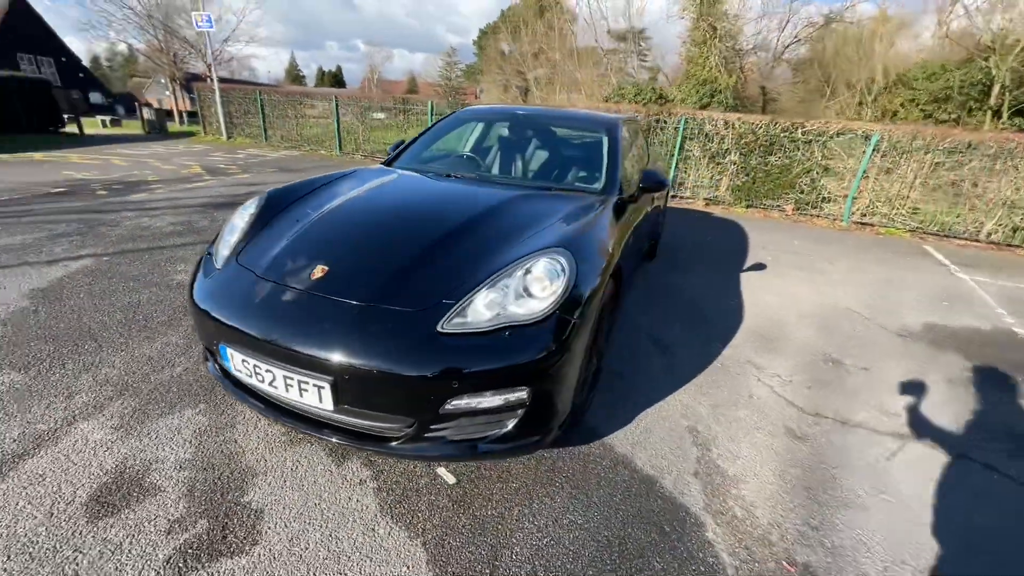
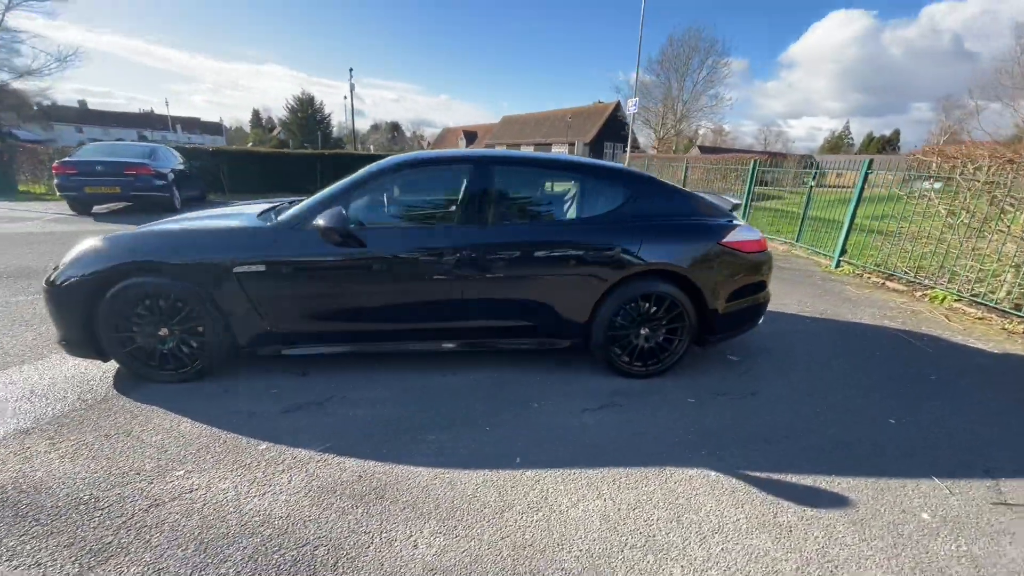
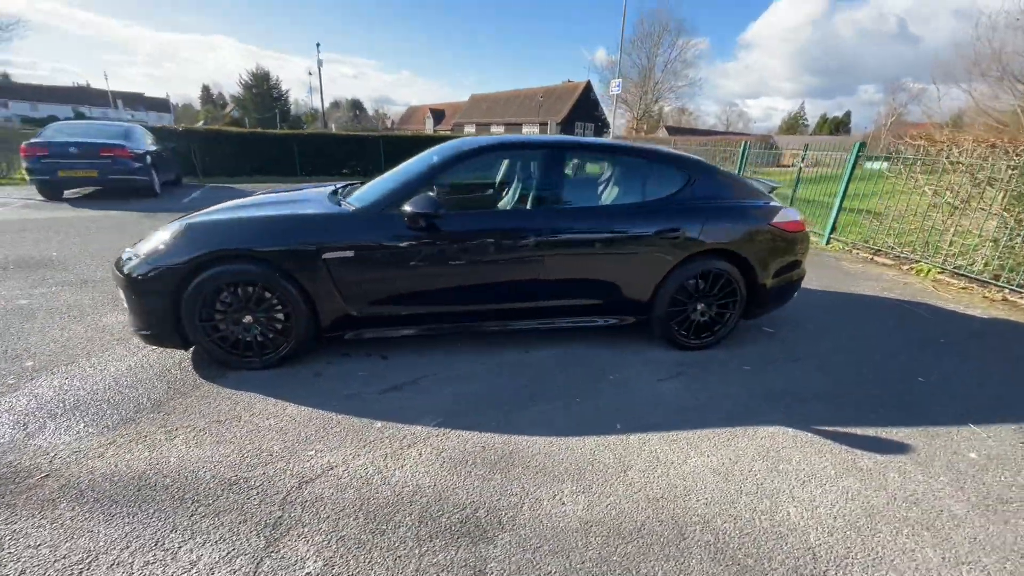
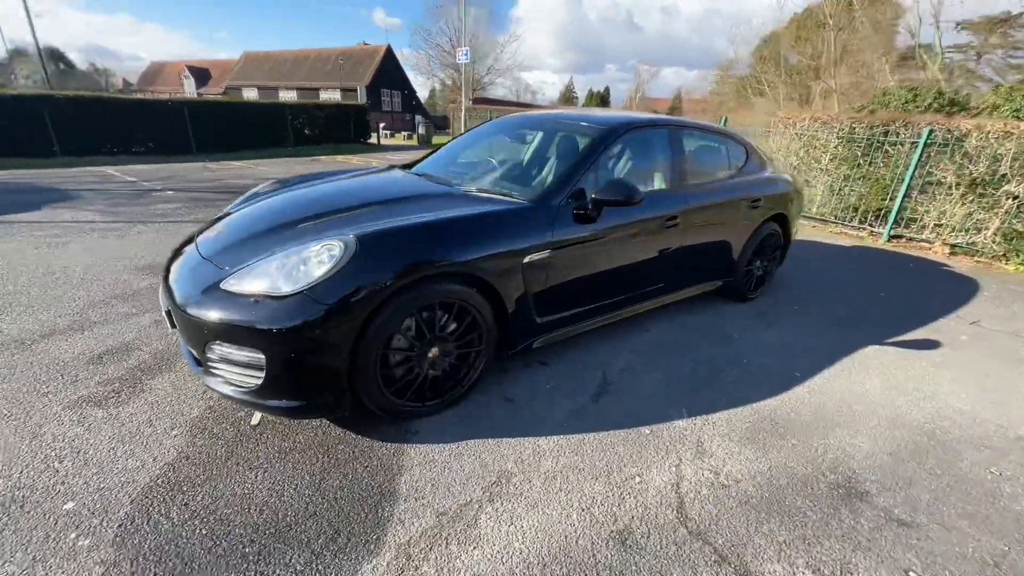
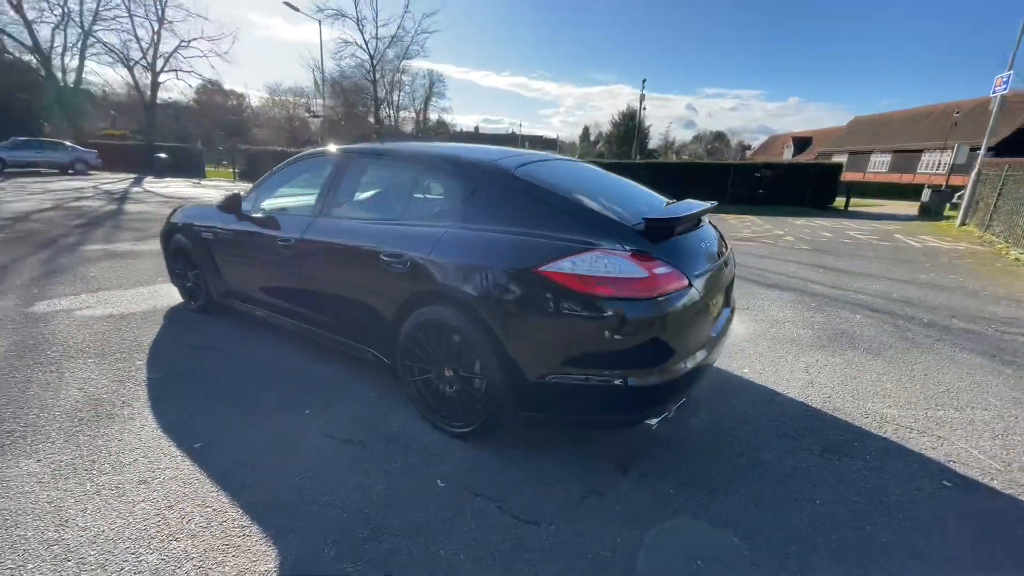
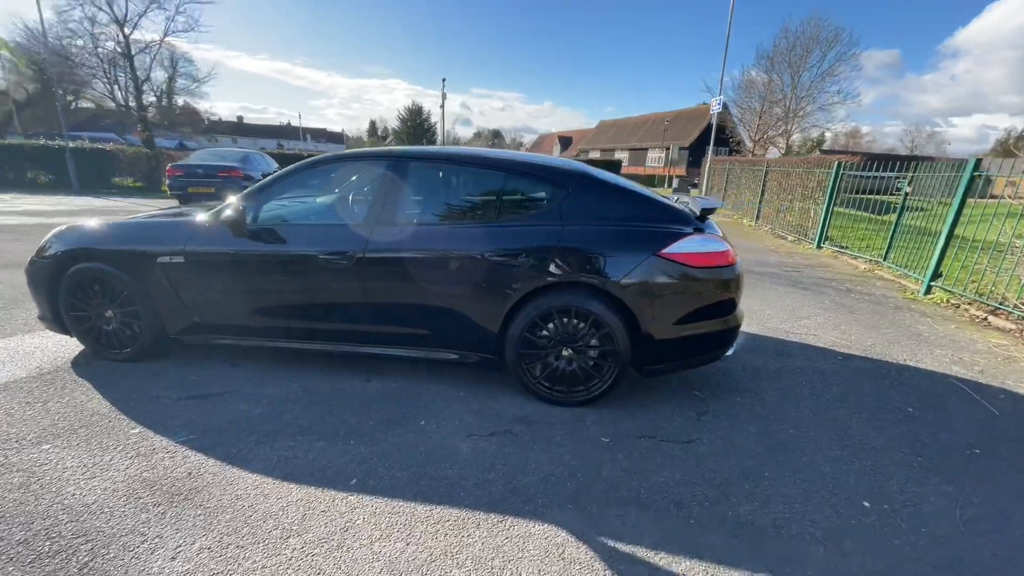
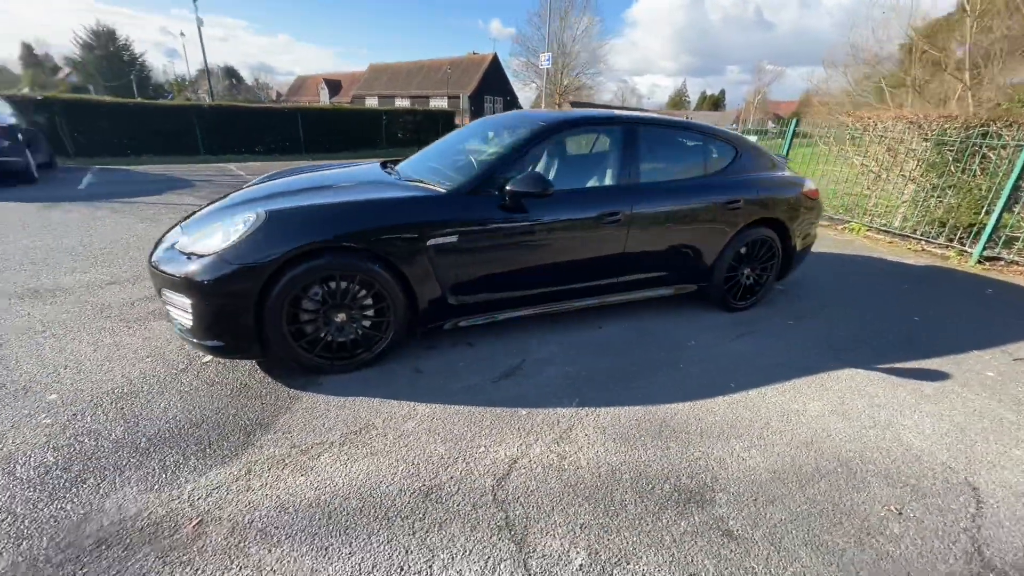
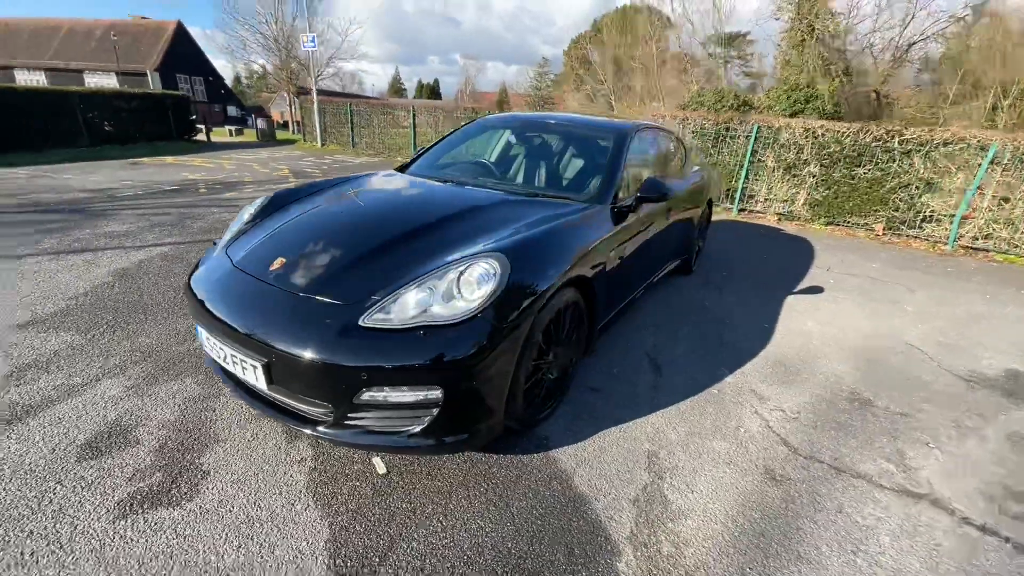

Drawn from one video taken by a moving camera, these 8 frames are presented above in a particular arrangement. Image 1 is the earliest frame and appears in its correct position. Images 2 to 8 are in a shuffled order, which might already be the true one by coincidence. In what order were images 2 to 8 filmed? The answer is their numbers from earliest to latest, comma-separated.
8, 4, 7, 3, 2, 6, 5
